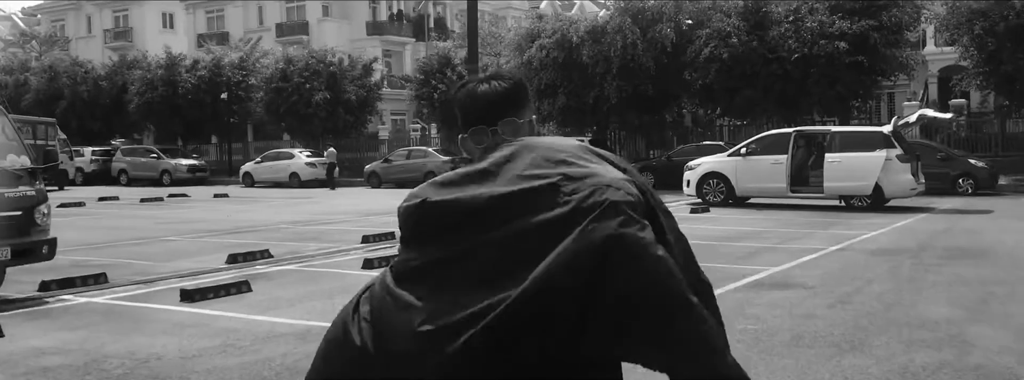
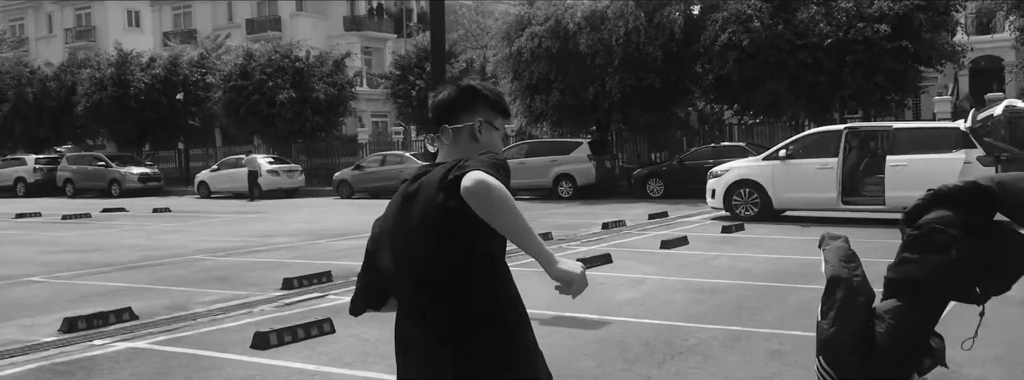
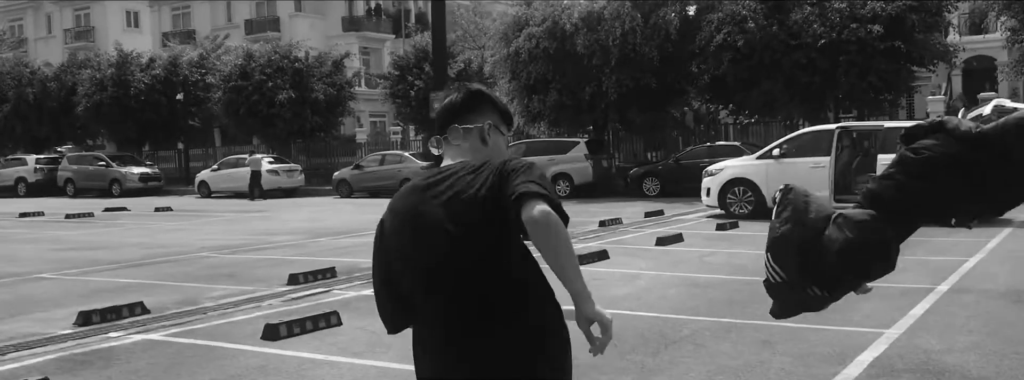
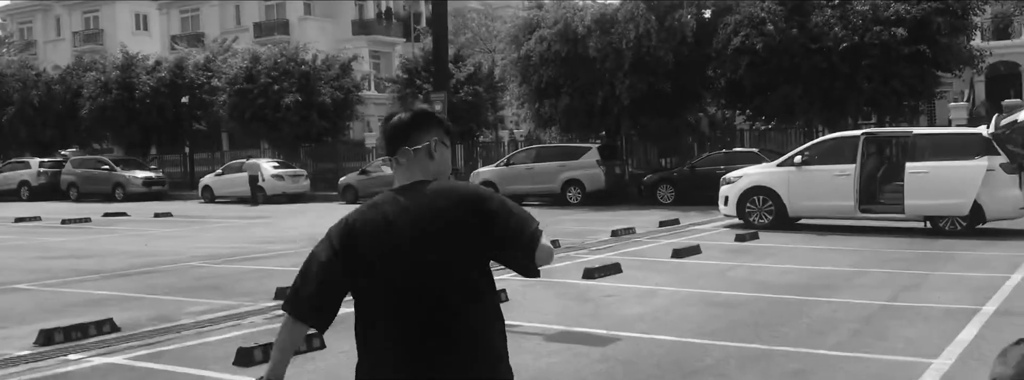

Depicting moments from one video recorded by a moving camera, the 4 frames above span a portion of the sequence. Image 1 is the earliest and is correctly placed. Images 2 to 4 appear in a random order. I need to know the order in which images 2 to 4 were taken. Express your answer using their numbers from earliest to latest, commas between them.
3, 2, 4
